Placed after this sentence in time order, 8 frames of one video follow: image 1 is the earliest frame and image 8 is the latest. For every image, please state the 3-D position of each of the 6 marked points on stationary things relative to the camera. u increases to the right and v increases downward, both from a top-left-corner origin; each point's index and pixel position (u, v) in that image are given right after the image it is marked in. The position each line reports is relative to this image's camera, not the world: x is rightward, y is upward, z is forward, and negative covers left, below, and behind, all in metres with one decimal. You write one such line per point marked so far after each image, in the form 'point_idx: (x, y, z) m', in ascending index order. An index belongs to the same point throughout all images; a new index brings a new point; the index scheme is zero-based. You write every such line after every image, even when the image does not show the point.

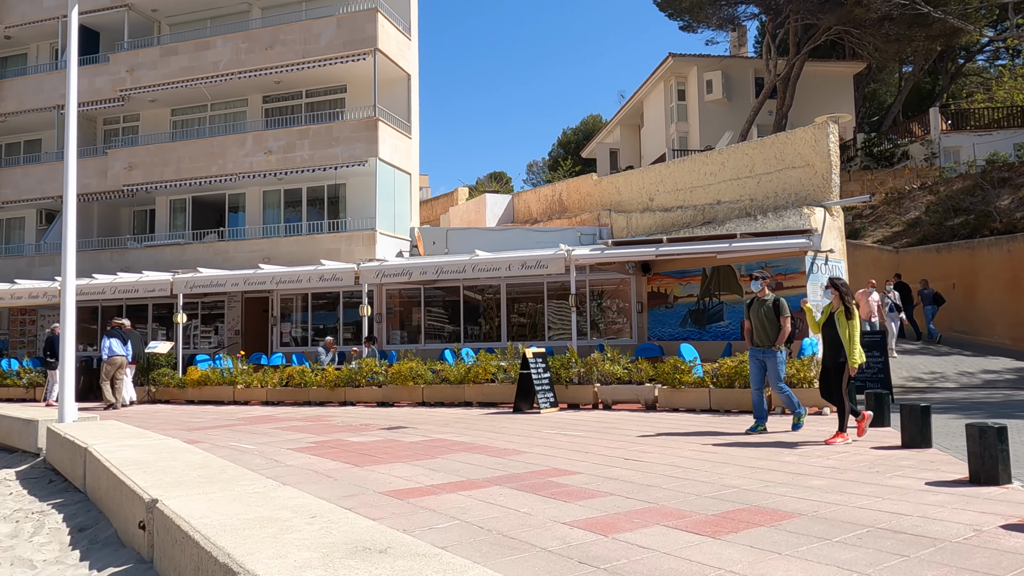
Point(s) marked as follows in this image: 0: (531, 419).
0: (+0.3, -2.1, +12.2) m
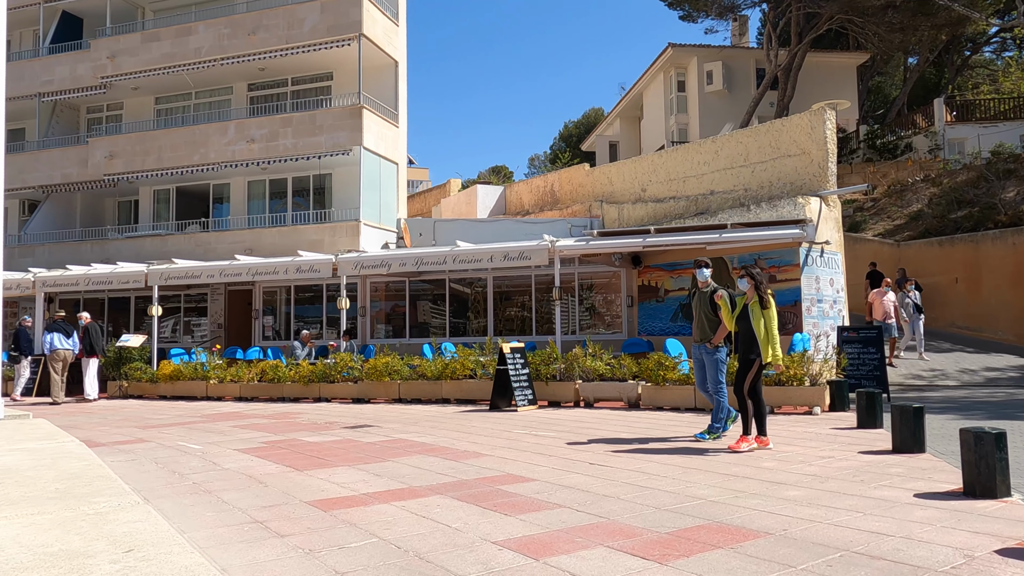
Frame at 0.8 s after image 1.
0: (-0.1, -2.0, +11.5) m
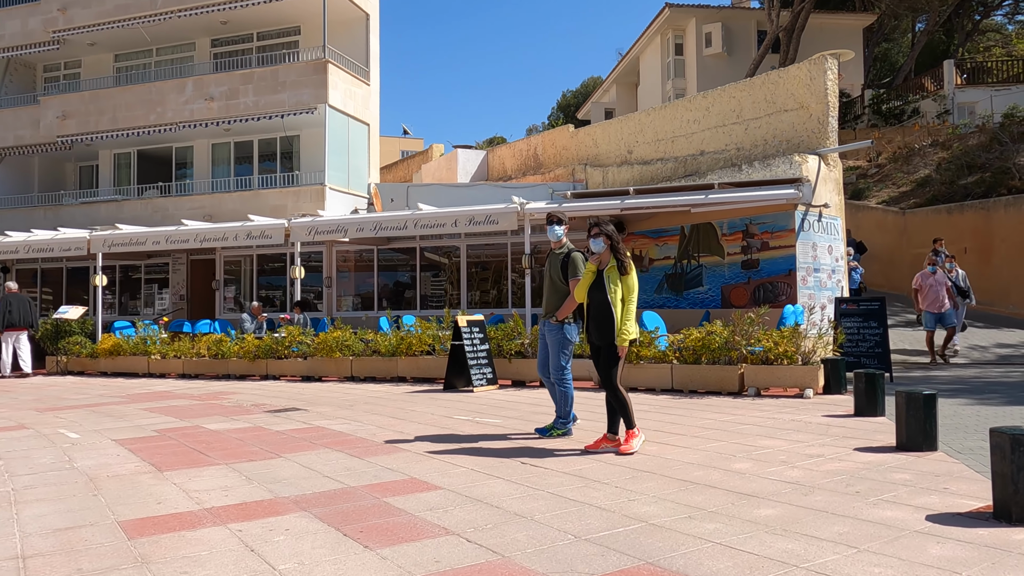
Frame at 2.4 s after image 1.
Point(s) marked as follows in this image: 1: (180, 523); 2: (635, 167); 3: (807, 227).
0: (-0.8, -1.5, +10.2) m
1: (-1.8, -1.3, +4.2) m
2: (+3.0, +2.9, +18.4) m
3: (+5.3, +1.1, +13.7) m
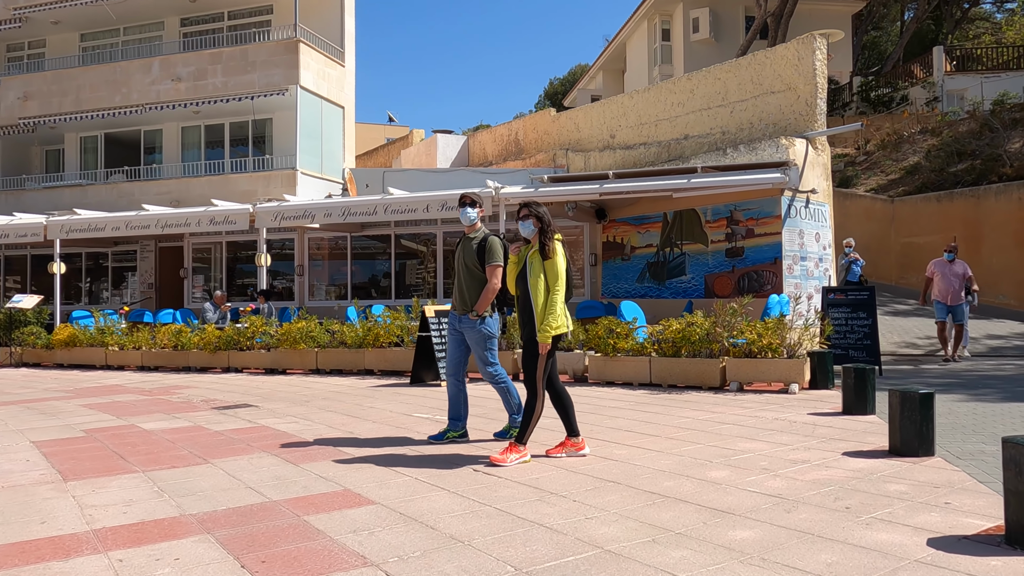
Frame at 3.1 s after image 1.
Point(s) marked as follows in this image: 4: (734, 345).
0: (-1.2, -1.3, +9.6) m
1: (-2.1, -1.2, +3.5) m
2: (+2.5, +3.2, +17.8) m
3: (+4.9, +1.3, +13.2) m
4: (+2.7, -0.7, +9.3) m
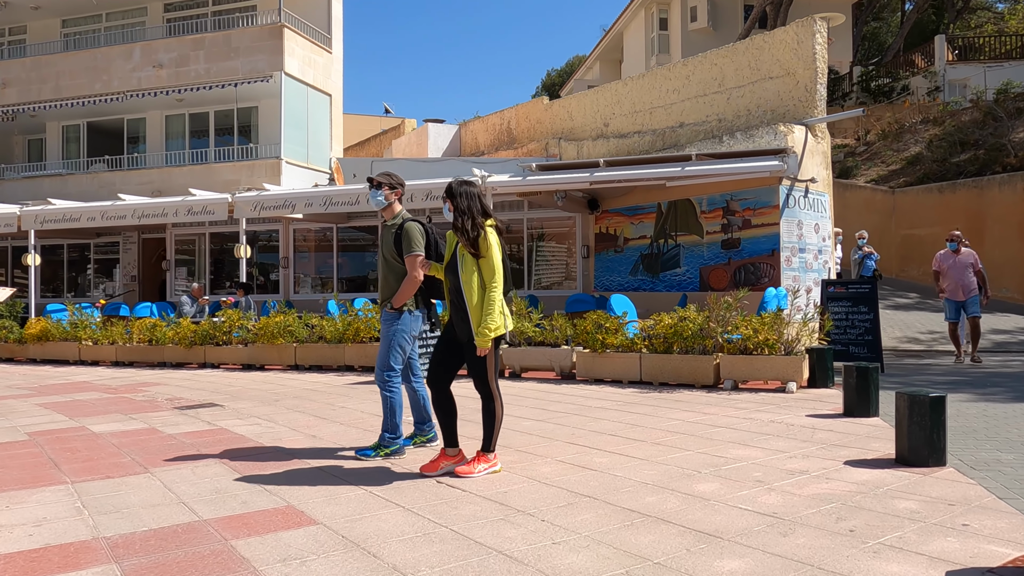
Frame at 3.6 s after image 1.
0: (-1.4, -1.2, +9.1) m
1: (-2.3, -1.2, +3.0) m
2: (+2.2, +3.3, +17.3) m
3: (+4.7, +1.4, +12.7) m
4: (+2.5, -0.6, +8.8) m
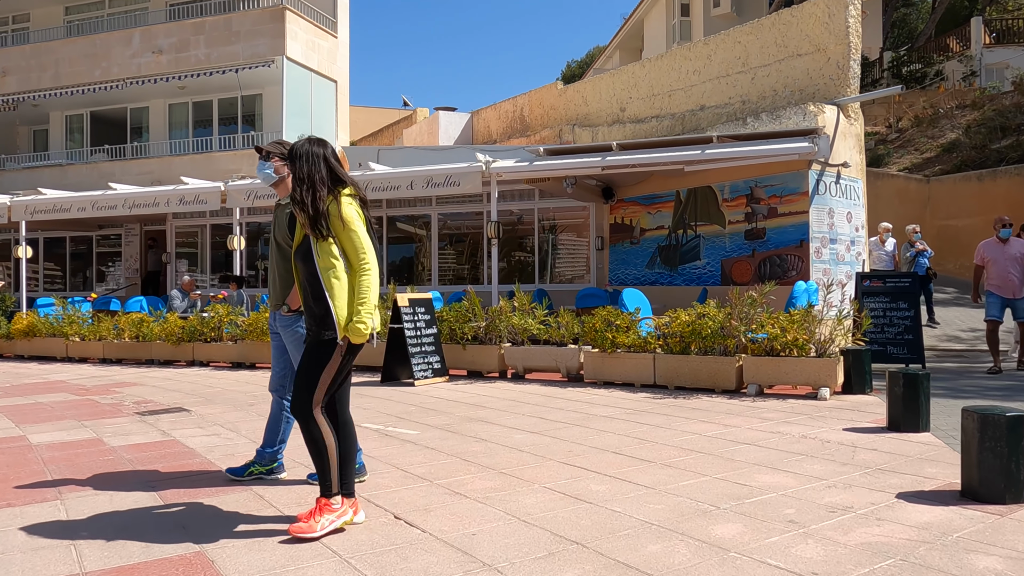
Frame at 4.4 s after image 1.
0: (-1.4, -1.2, +8.3) m
1: (-2.5, -1.2, +2.3) m
2: (+2.5, +3.5, +16.3) m
3: (+4.7, +1.5, +11.7) m
4: (+2.5, -0.5, +7.9) m
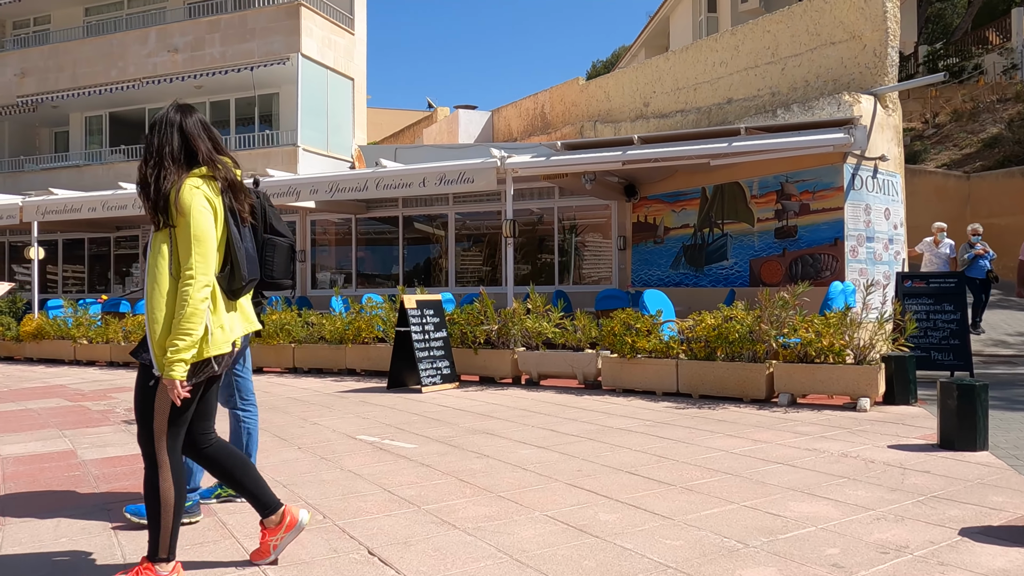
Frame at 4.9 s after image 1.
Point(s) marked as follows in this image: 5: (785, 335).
0: (-1.3, -1.2, +7.8) m
1: (-2.6, -1.1, +1.8) m
2: (+2.9, +3.4, +15.7) m
3: (+5.0, +1.5, +11.0) m
4: (+2.6, -0.6, +7.2) m
5: (+2.6, -0.5, +7.2) m
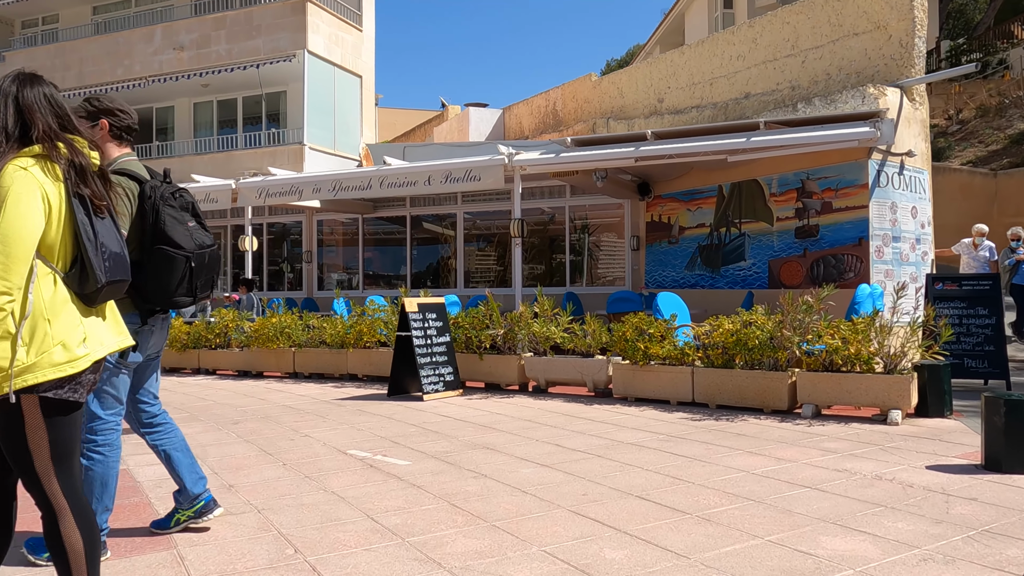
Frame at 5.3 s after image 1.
0: (-1.2, -1.2, +7.4) m
1: (-2.6, -1.2, +1.4) m
2: (+3.1, +3.4, +15.2) m
3: (+5.1, +1.5, +10.4) m
4: (+2.6, -0.6, +6.7) m
5: (+2.6, -0.5, +6.8) m
